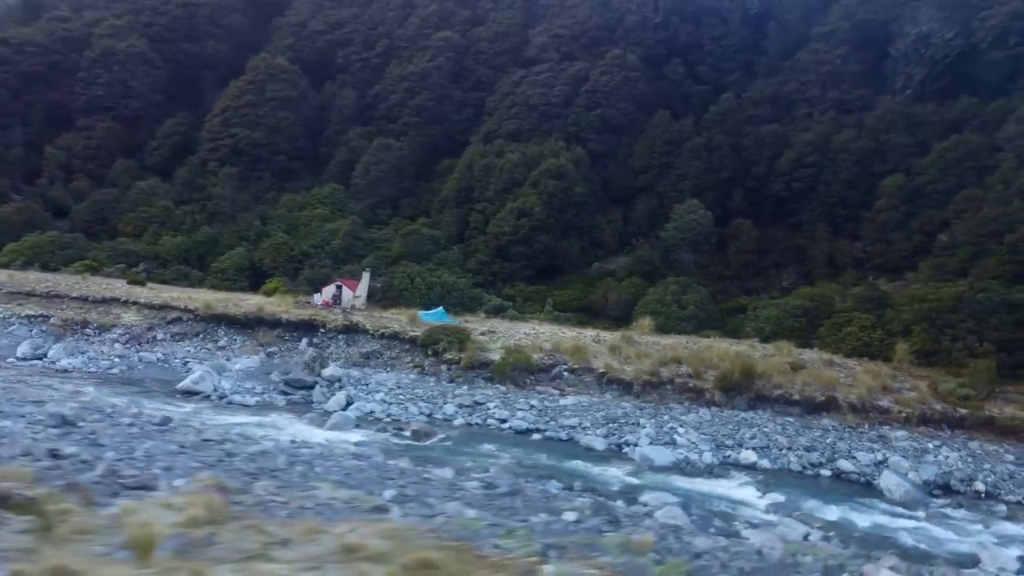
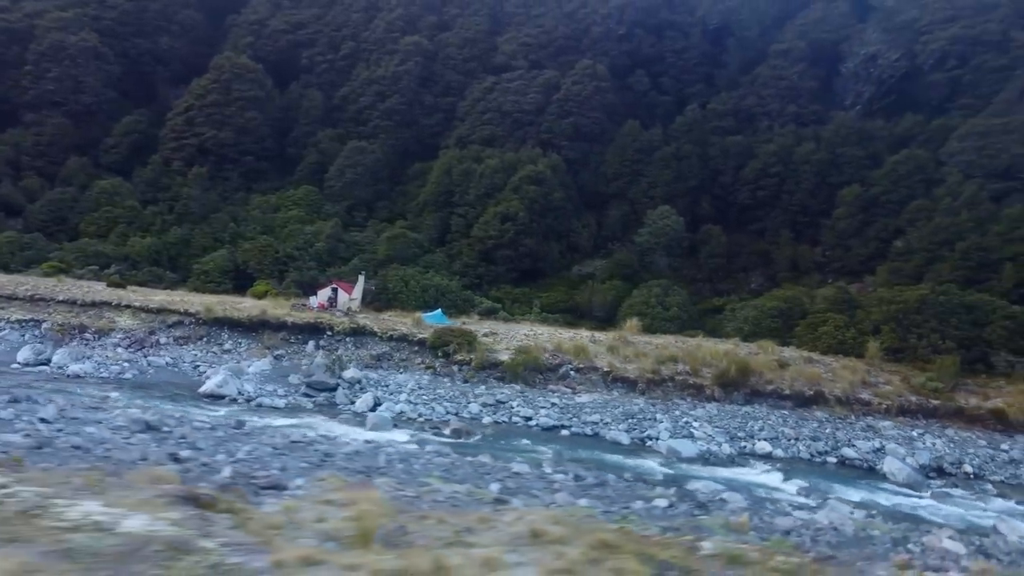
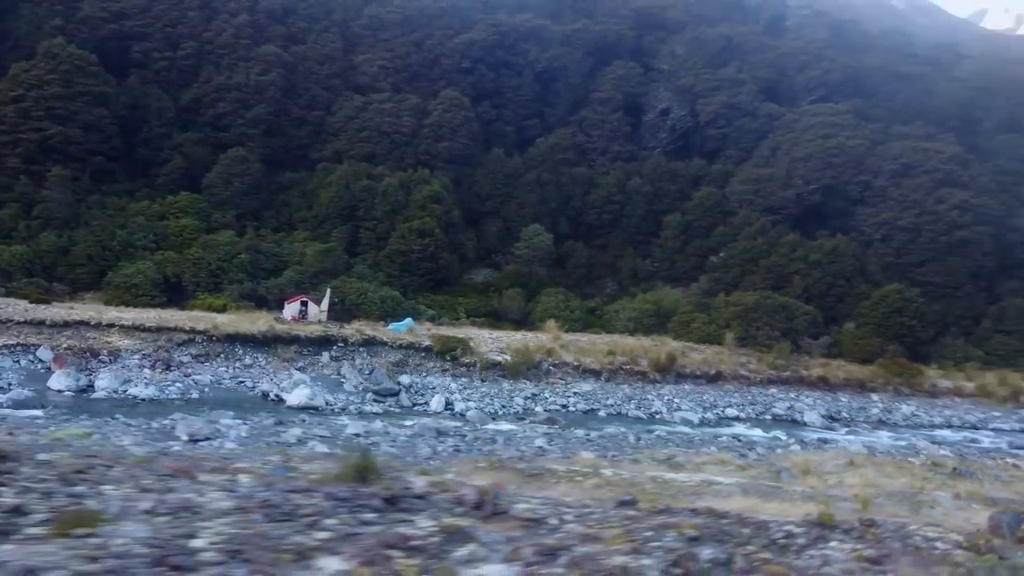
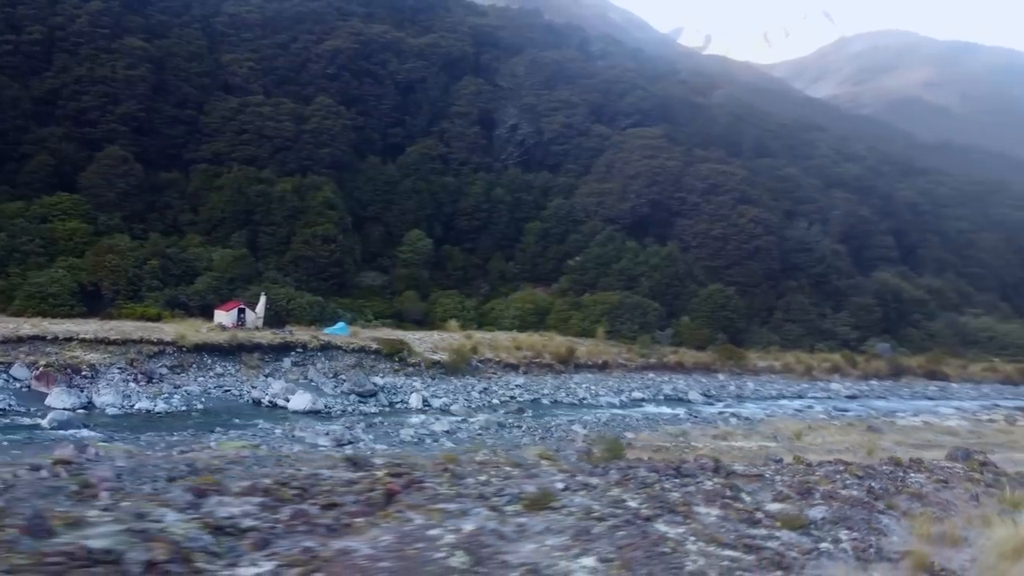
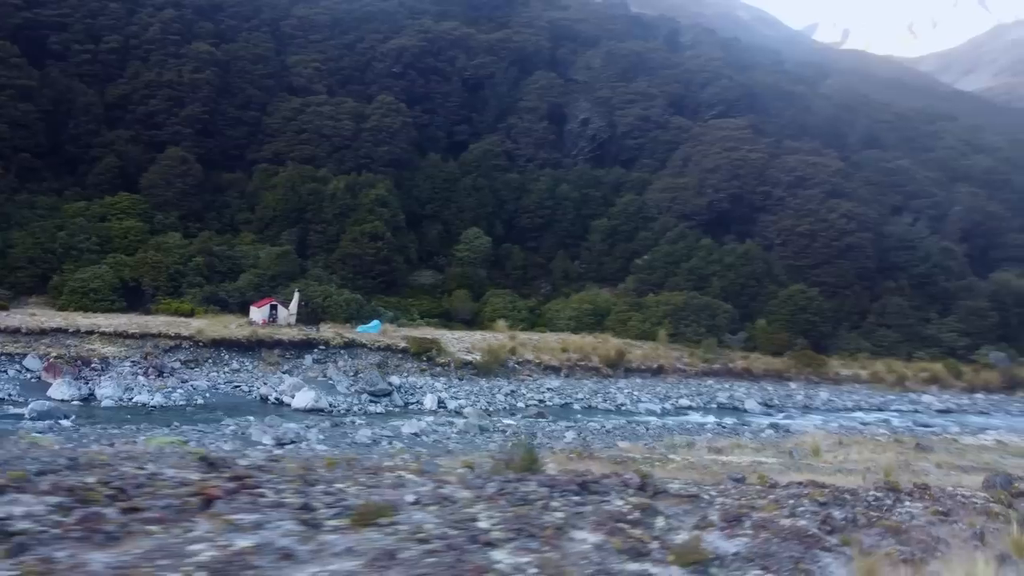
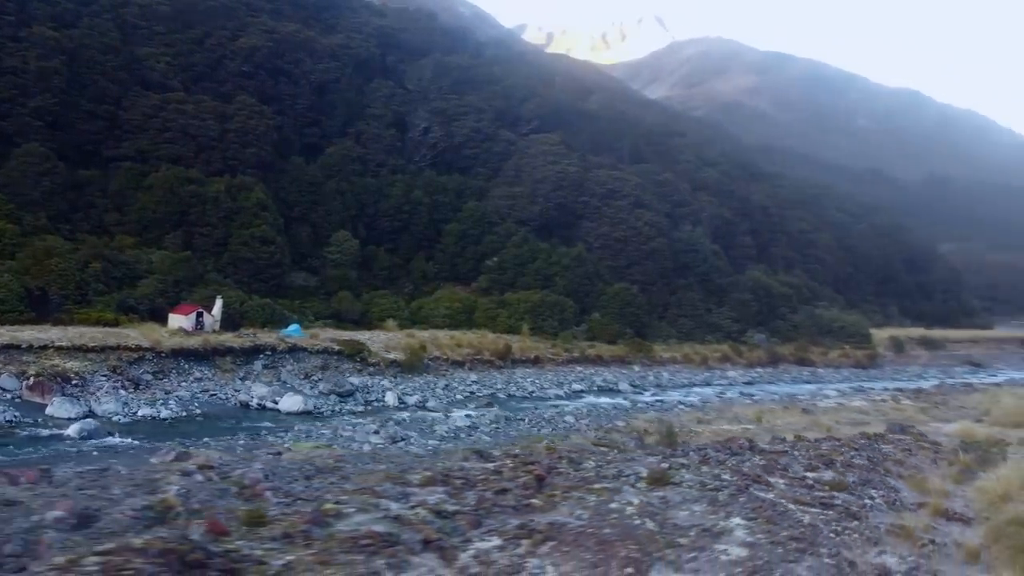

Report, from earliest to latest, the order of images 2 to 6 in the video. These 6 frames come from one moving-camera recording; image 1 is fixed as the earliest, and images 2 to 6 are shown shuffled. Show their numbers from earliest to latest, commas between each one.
2, 3, 5, 4, 6
